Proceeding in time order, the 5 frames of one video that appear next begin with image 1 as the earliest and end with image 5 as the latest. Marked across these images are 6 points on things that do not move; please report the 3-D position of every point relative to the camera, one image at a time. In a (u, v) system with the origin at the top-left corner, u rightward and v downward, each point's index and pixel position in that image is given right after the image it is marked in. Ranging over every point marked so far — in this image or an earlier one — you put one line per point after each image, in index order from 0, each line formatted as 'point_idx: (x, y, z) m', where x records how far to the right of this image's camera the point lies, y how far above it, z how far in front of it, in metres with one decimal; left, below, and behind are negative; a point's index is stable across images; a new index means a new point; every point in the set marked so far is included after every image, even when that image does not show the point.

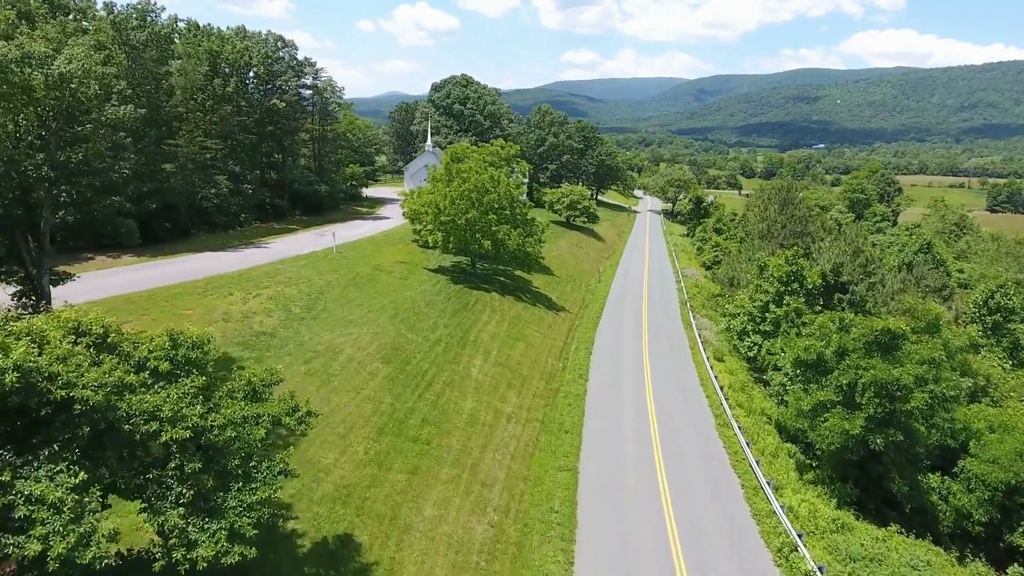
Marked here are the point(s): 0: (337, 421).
0: (-6.0, -4.6, +20.0) m
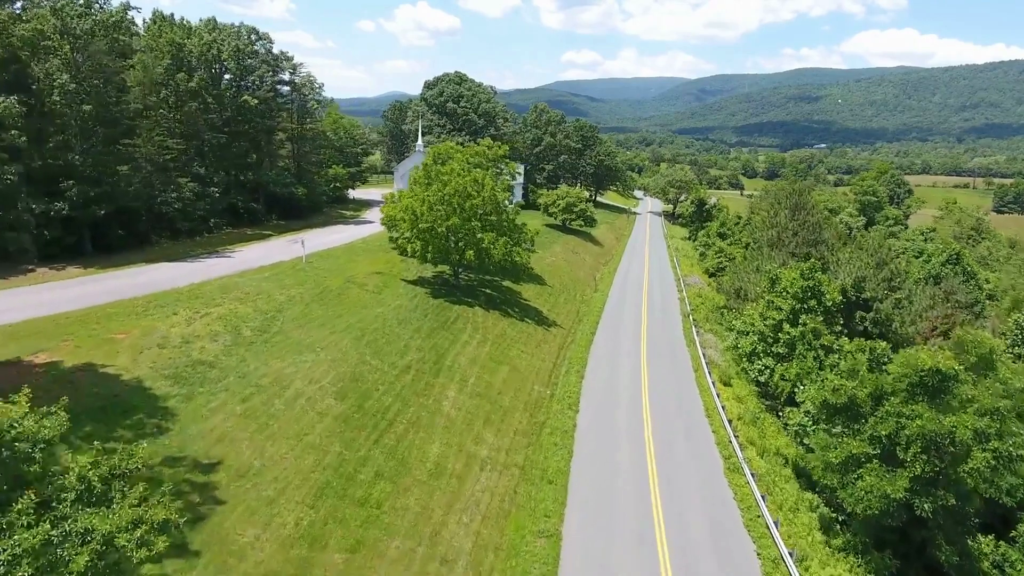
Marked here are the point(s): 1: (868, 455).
0: (-6.9, -5.4, +16.4) m
1: (+10.3, -4.9, +17.0) m
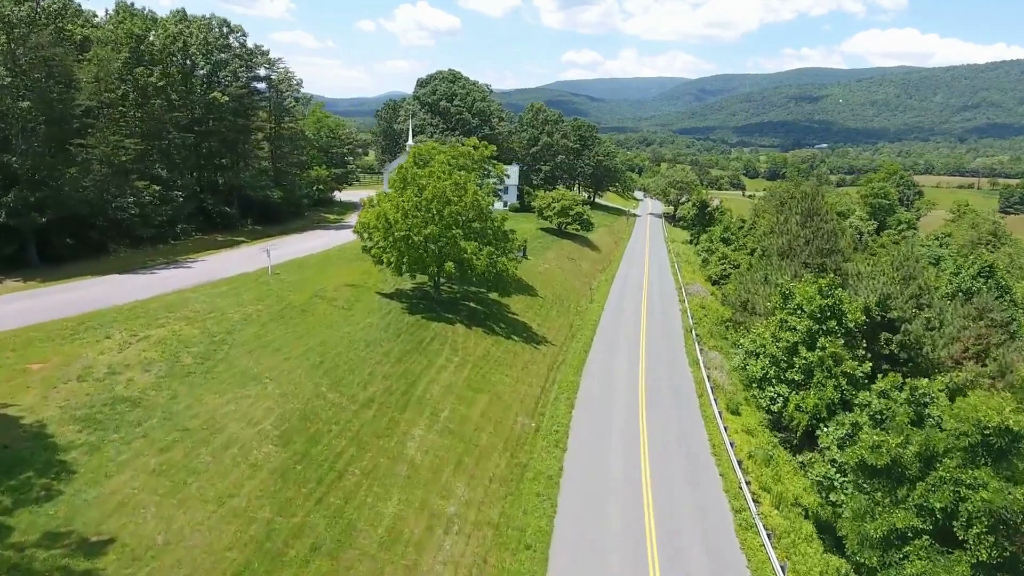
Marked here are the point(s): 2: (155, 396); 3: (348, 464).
0: (-7.7, -6.3, +13.2) m
1: (+9.5, -5.7, +13.7) m
2: (-12.2, -3.7, +20.0) m
3: (-5.2, -5.5, +18.5) m
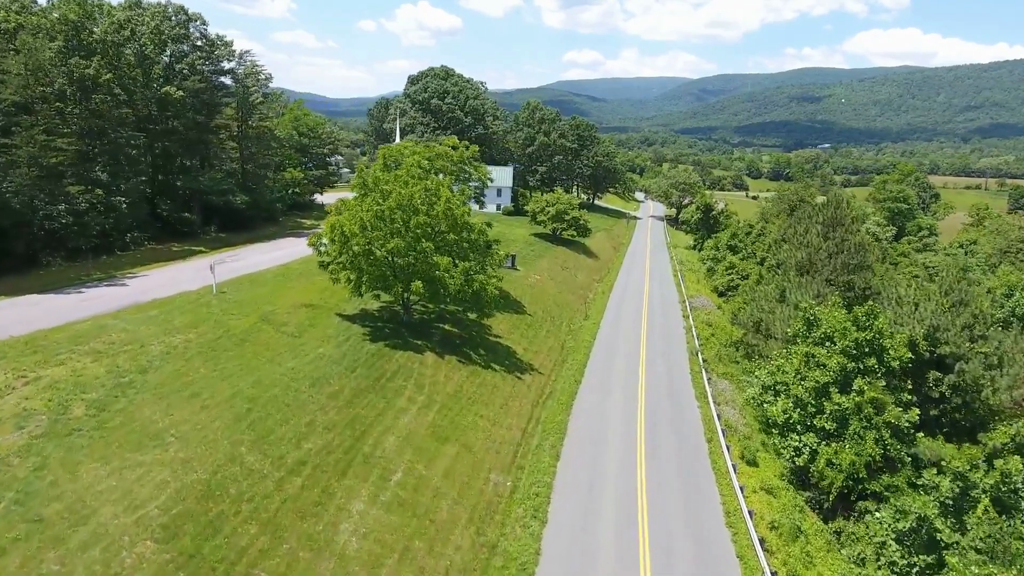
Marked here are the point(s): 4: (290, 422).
0: (-8.8, -7.3, +8.8) m
1: (+8.4, -6.7, +9.3) m
2: (-13.2, -4.7, +15.6) m
3: (-6.2, -6.6, +14.1) m
4: (-7.5, -4.5, +19.8) m
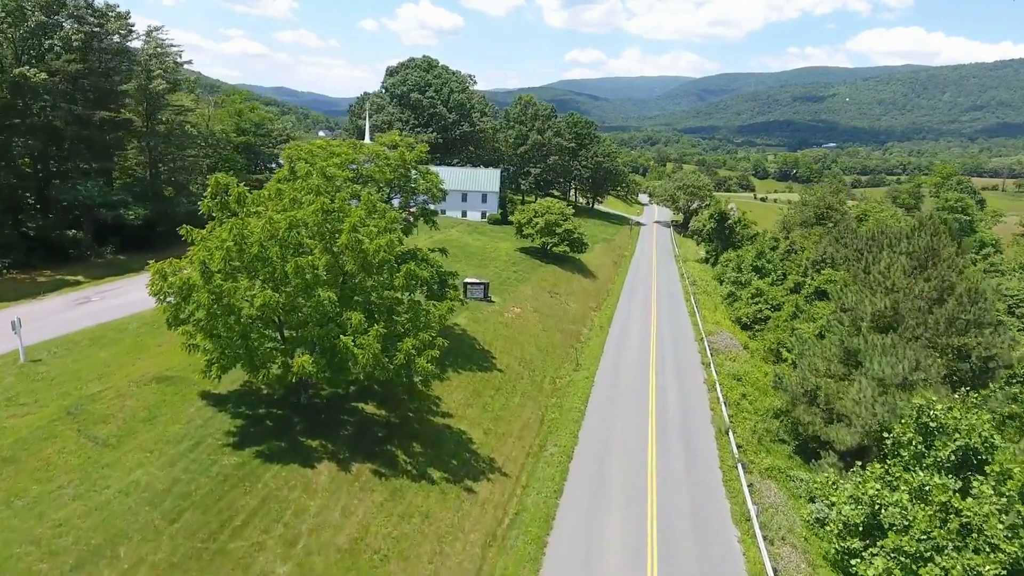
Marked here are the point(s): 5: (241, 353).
0: (-10.6, -9.6, -0.7) m
1: (+6.6, -9.1, -0.3) m
2: (-15.1, -7.0, +6.1) m
3: (-8.0, -8.9, +4.6) m
4: (-9.3, -6.8, +10.2) m
5: (-8.1, -1.9, +17.7) m
